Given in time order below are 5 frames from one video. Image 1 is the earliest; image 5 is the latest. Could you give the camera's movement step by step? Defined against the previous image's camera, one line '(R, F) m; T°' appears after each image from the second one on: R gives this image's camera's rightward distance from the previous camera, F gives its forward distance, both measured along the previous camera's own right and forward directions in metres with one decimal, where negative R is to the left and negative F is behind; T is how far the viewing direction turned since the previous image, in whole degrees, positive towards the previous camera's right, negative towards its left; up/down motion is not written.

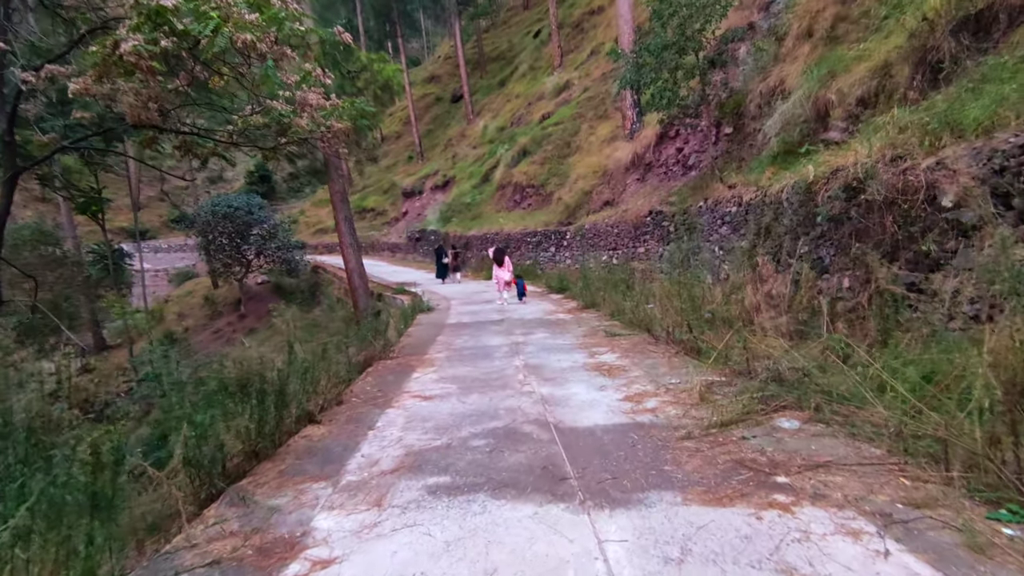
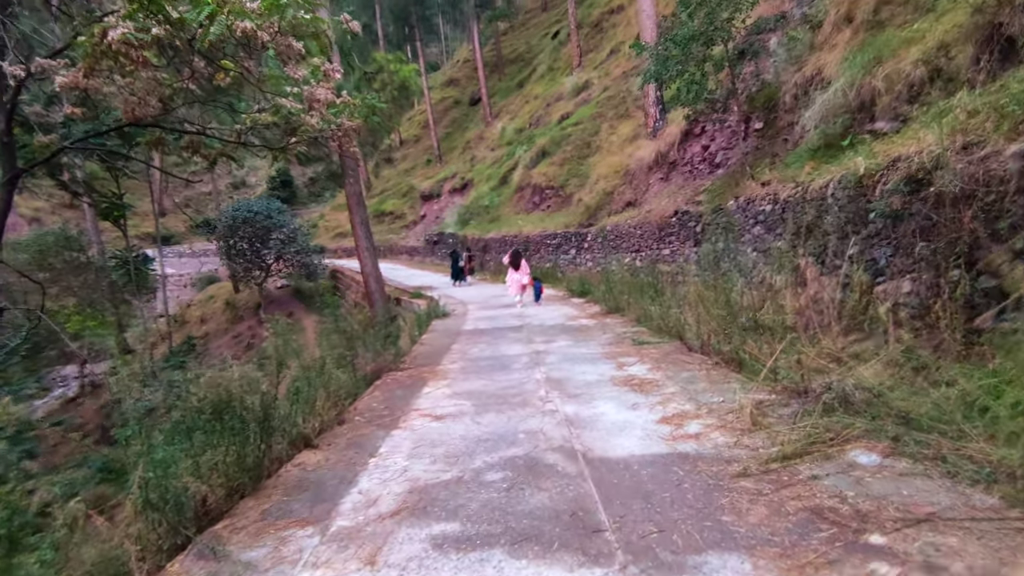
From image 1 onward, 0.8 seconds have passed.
(0.0, +0.5) m; -2°
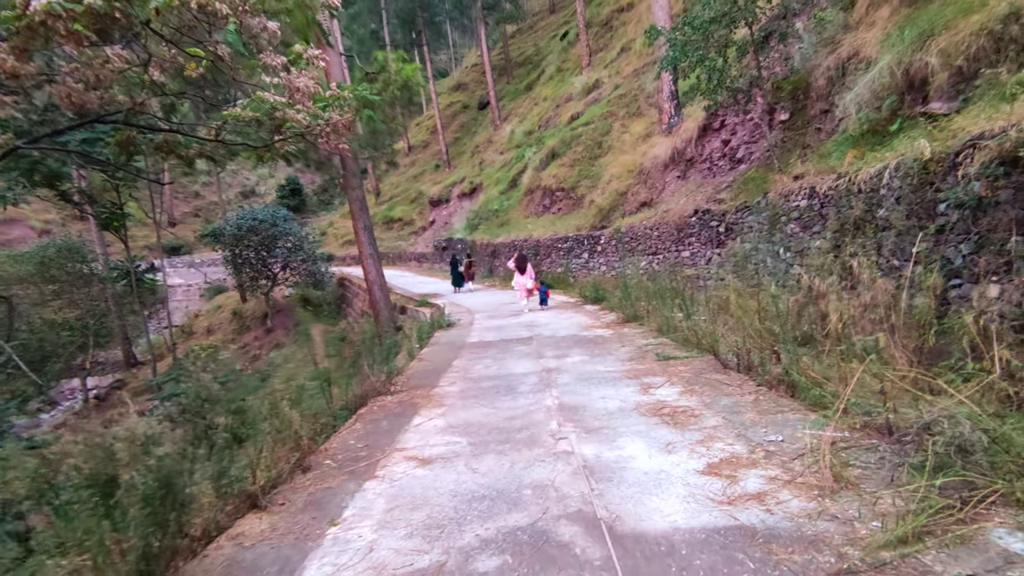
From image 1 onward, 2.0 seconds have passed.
(+0.1, +0.8) m; -1°
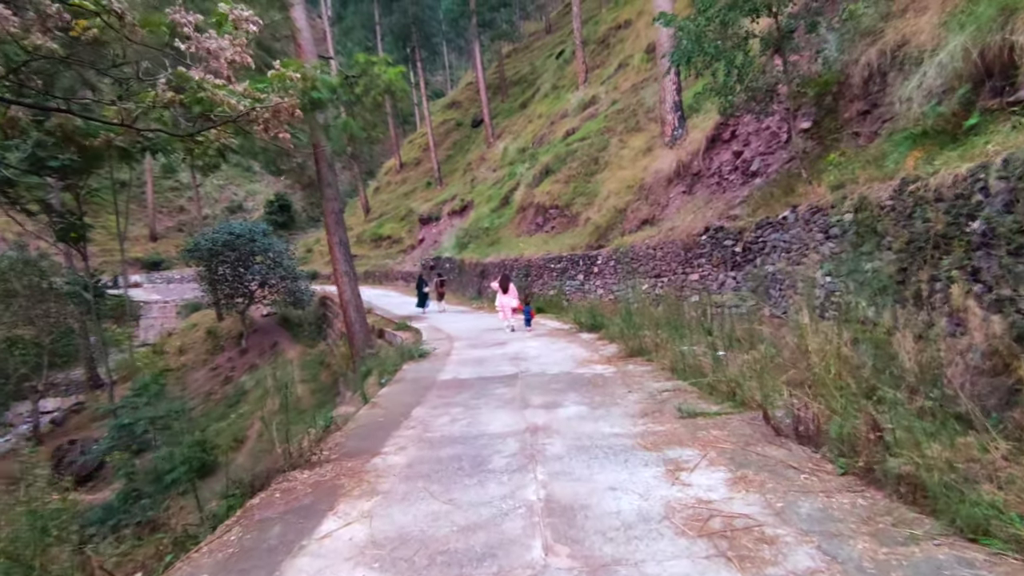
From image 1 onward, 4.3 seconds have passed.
(+0.1, +1.5) m; +1°
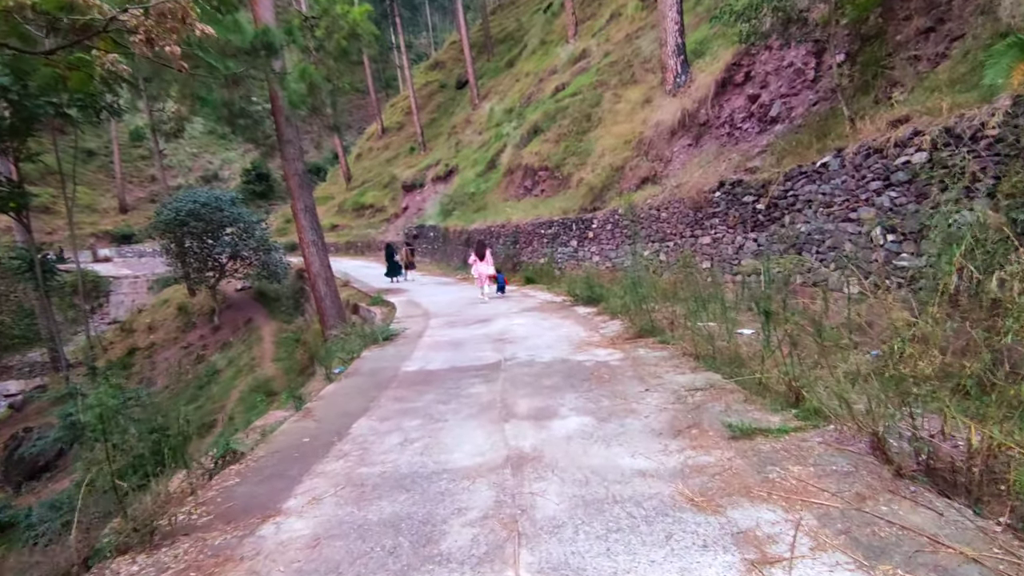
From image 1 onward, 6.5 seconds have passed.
(+0.1, +1.5) m; +1°
